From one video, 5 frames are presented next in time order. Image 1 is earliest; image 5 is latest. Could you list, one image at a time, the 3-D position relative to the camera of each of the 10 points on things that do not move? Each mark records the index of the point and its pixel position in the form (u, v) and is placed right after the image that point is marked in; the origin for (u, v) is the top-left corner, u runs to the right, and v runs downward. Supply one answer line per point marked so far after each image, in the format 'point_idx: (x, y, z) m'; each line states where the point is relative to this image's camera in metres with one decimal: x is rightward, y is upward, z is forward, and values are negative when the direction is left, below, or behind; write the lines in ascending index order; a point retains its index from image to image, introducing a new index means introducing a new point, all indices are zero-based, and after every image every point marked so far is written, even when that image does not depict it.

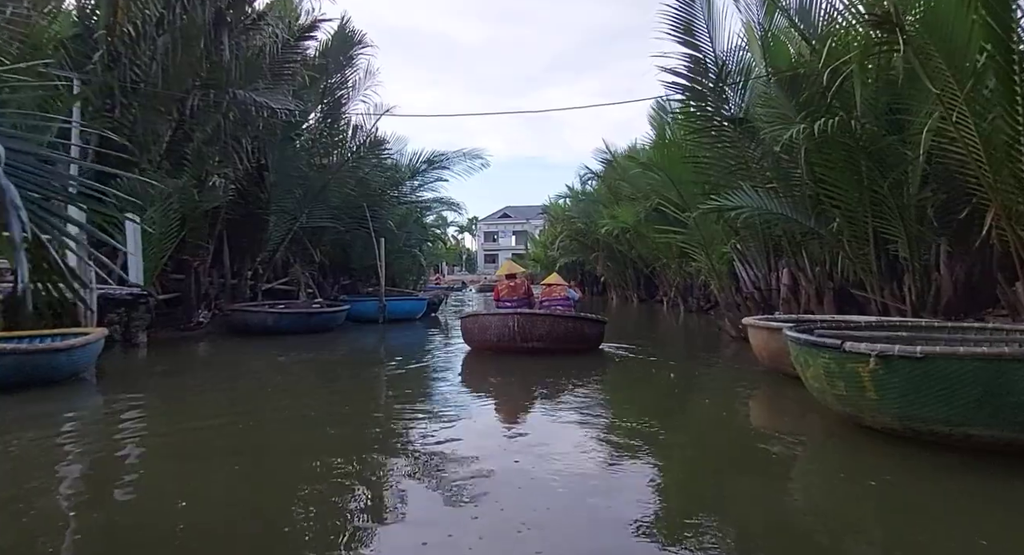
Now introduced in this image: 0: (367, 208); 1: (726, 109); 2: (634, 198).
0: (-3.4, +1.6, +14.1) m
1: (+2.9, +2.3, +8.3) m
2: (+3.4, +2.2, +17.2) m
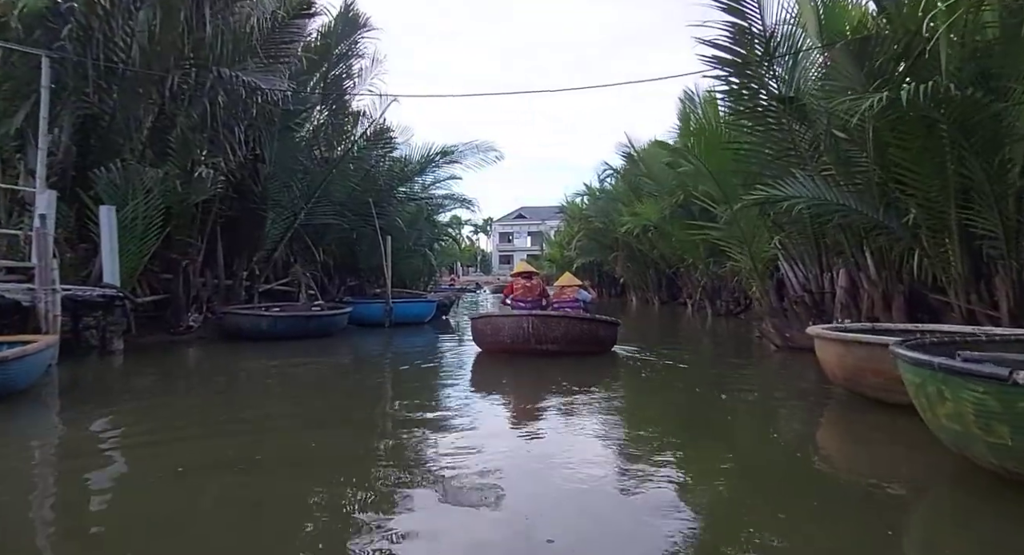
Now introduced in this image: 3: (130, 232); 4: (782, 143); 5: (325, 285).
0: (-3.0, +1.6, +13.2) m
1: (+3.1, +2.3, +7.3) m
2: (+3.8, +2.2, +16.2) m
3: (-5.1, +0.6, +8.3) m
4: (+3.3, +1.7, +7.6) m
5: (-4.4, -0.2, +14.4) m
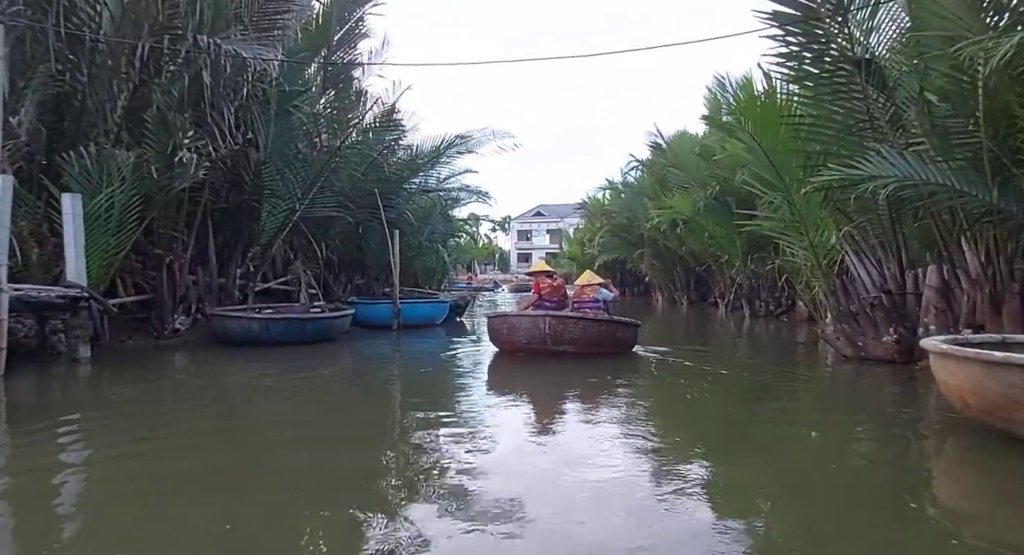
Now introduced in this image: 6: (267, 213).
0: (-2.6, +1.6, +12.2) m
1: (+3.3, +2.3, +6.1) m
2: (+4.3, +2.2, +14.9) m
3: (-4.8, +0.6, +7.4) m
4: (+3.5, +1.7, +6.4) m
5: (-4.0, -0.1, +13.5) m
6: (-4.0, +1.0, +9.9) m
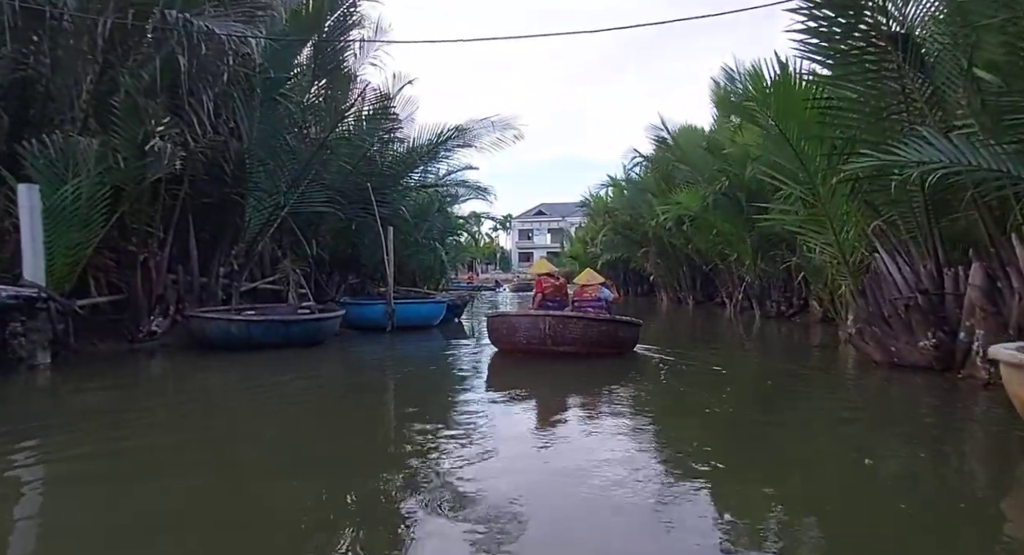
0: (-2.6, +1.6, +11.6) m
1: (+3.3, +2.3, +5.5) m
2: (+4.3, +2.2, +14.3) m
3: (-4.8, +0.6, +6.8) m
4: (+3.5, +1.7, +5.8) m
5: (-3.9, -0.1, +12.9) m
6: (-4.0, +1.1, +9.4) m
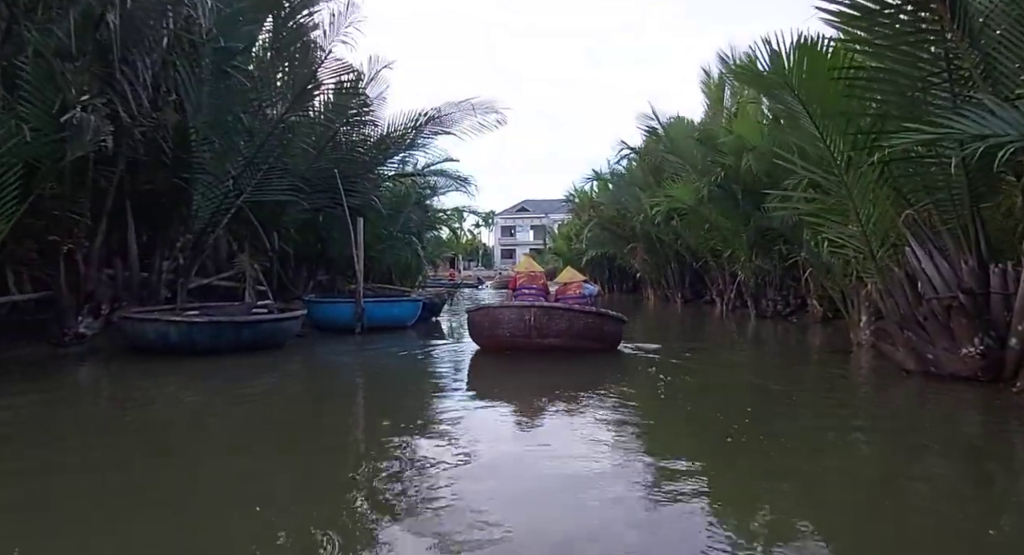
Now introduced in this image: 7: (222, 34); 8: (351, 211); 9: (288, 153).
0: (-2.9, +1.7, +10.6) m
1: (+3.2, +2.3, +4.7) m
2: (+3.9, +2.3, +13.6) m
3: (-5.0, +0.7, +5.7) m
4: (+3.4, +1.7, +5.0) m
5: (-4.3, 0.0, +11.9) m
6: (-4.2, +1.1, +8.3) m
7: (-3.8, +3.2, +8.1) m
8: (-2.9, +1.2, +11.5) m
9: (-3.2, +1.8, +9.0) m
